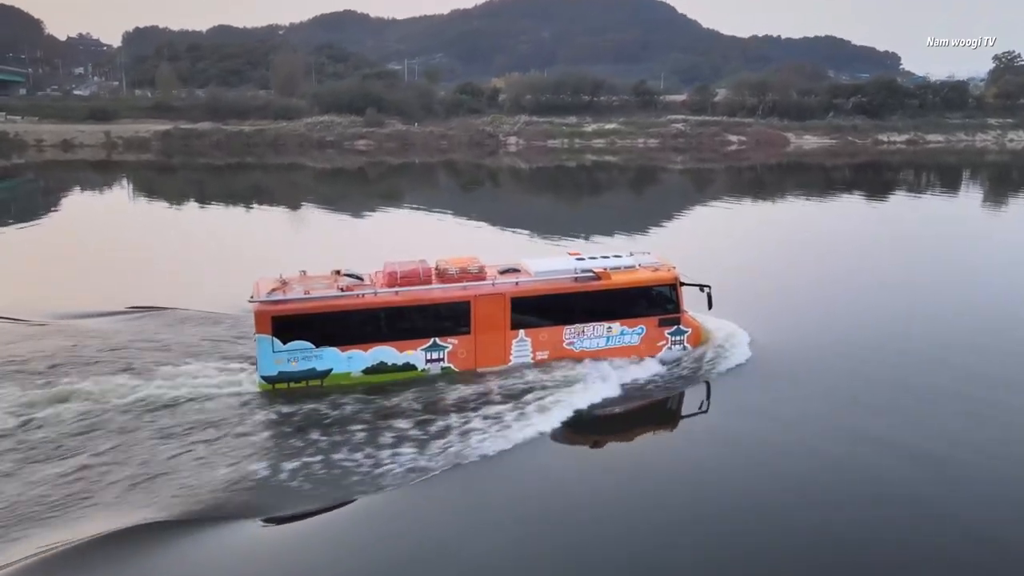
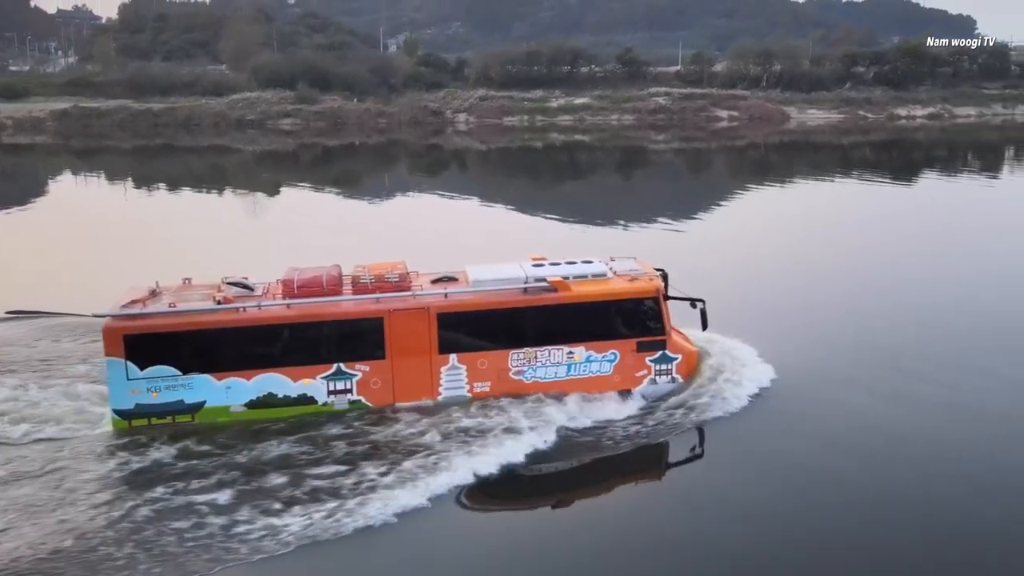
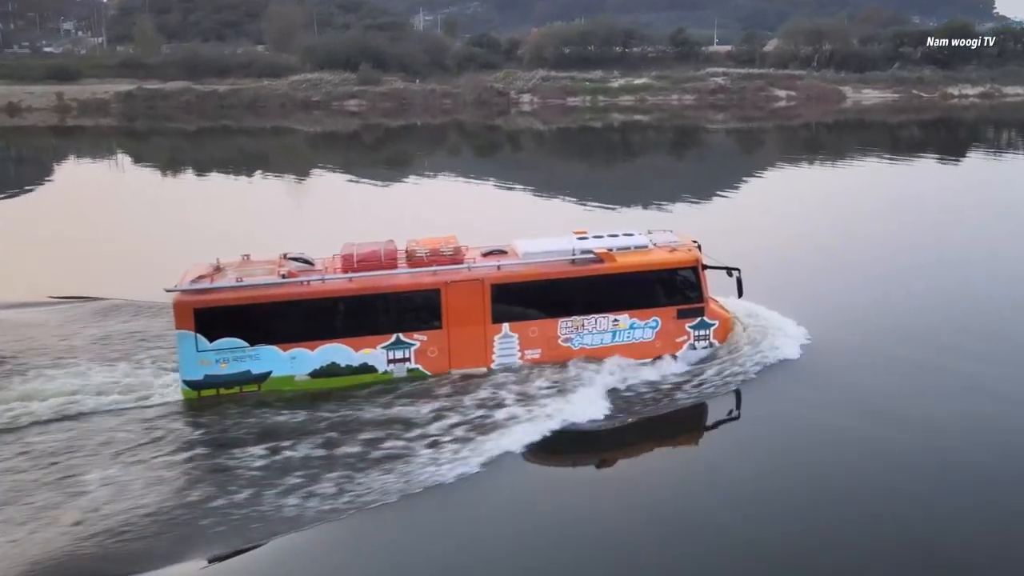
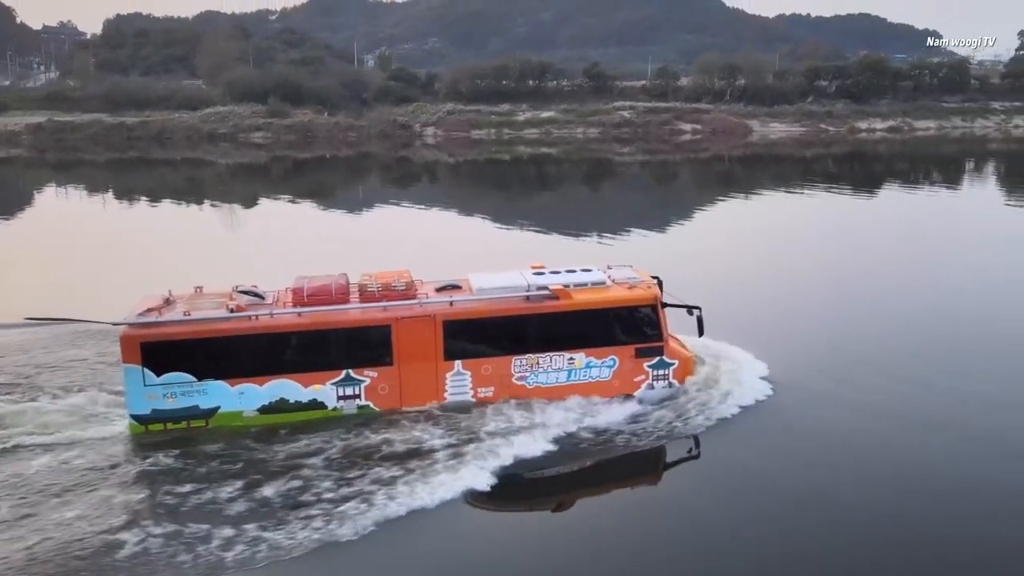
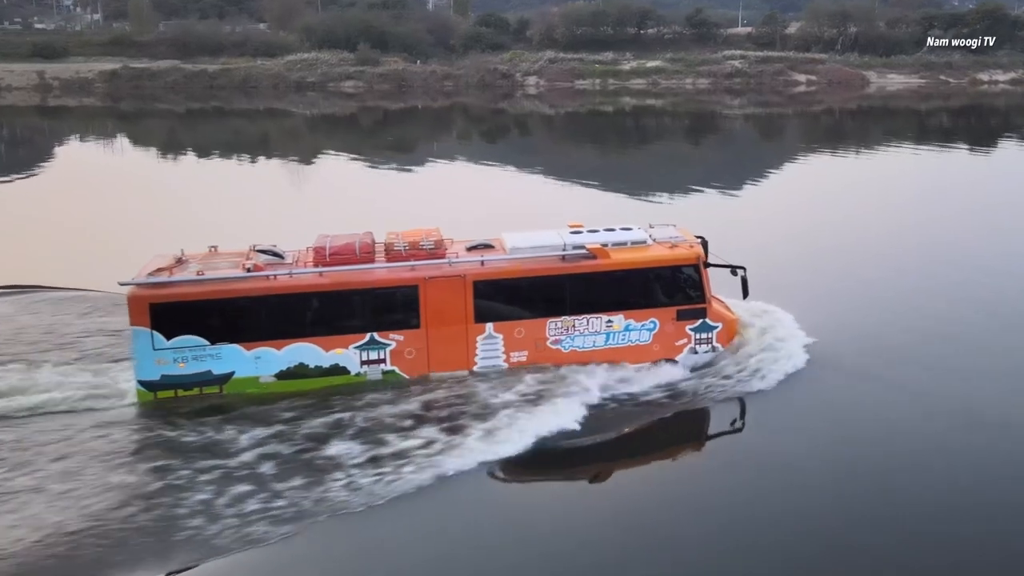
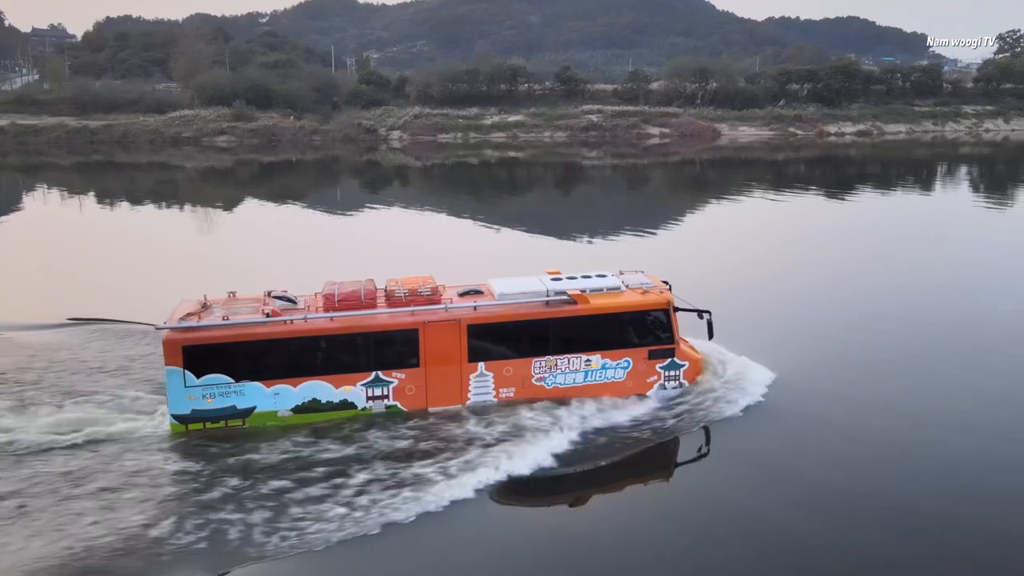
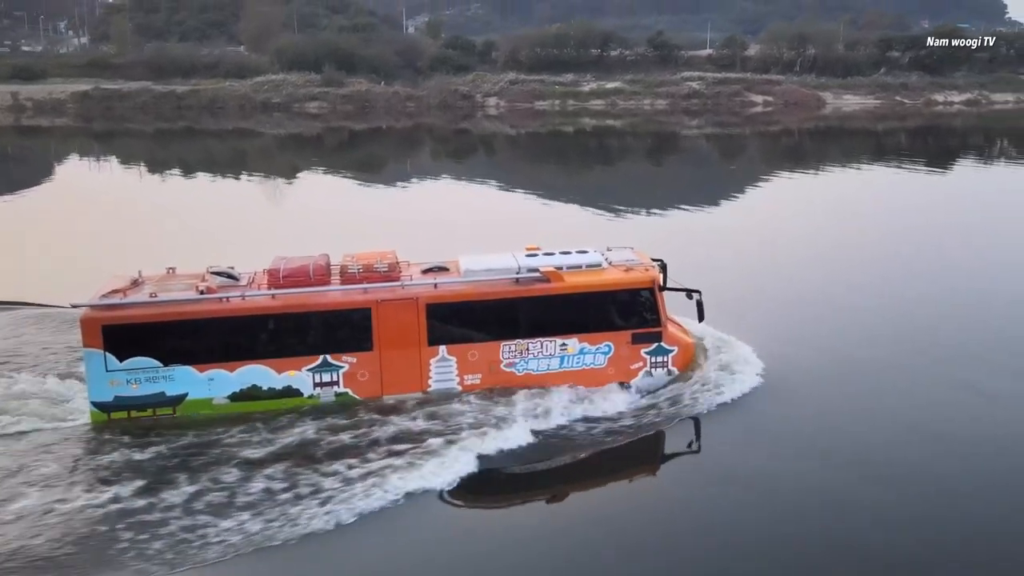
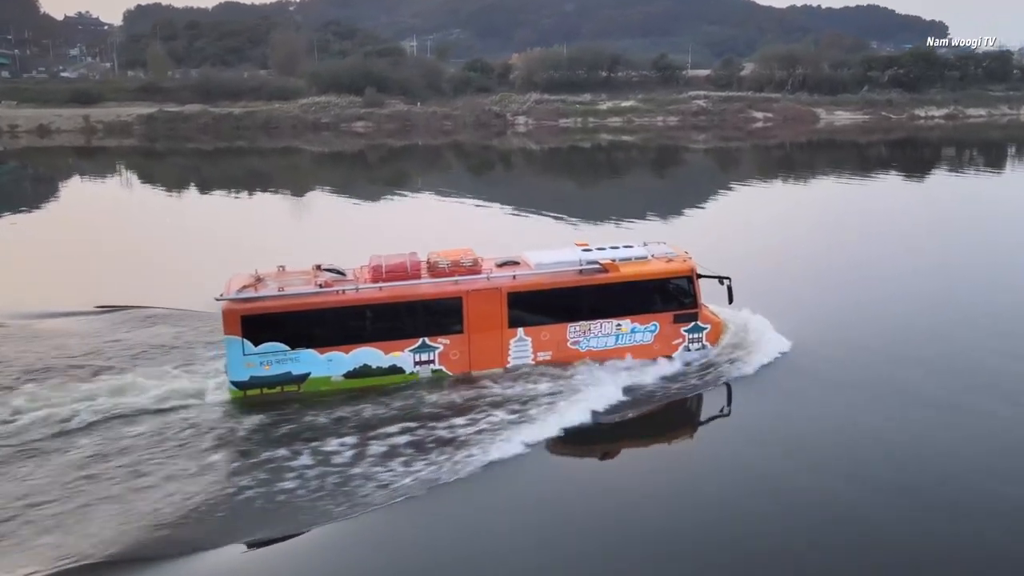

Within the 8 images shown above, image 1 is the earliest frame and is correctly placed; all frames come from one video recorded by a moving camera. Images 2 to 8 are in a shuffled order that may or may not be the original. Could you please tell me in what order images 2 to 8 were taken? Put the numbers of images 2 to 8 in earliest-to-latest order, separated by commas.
8, 3, 5, 7, 2, 4, 6
